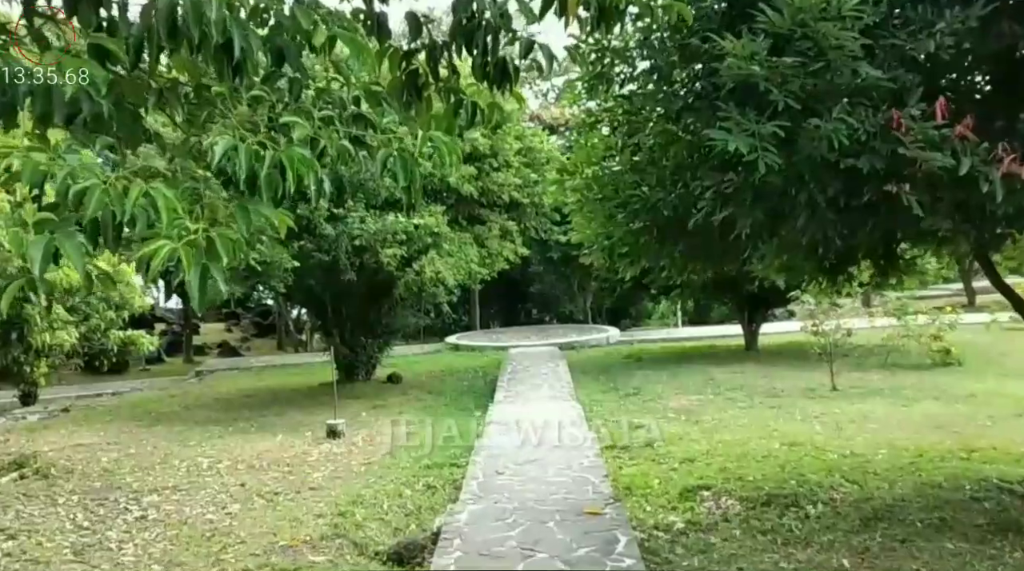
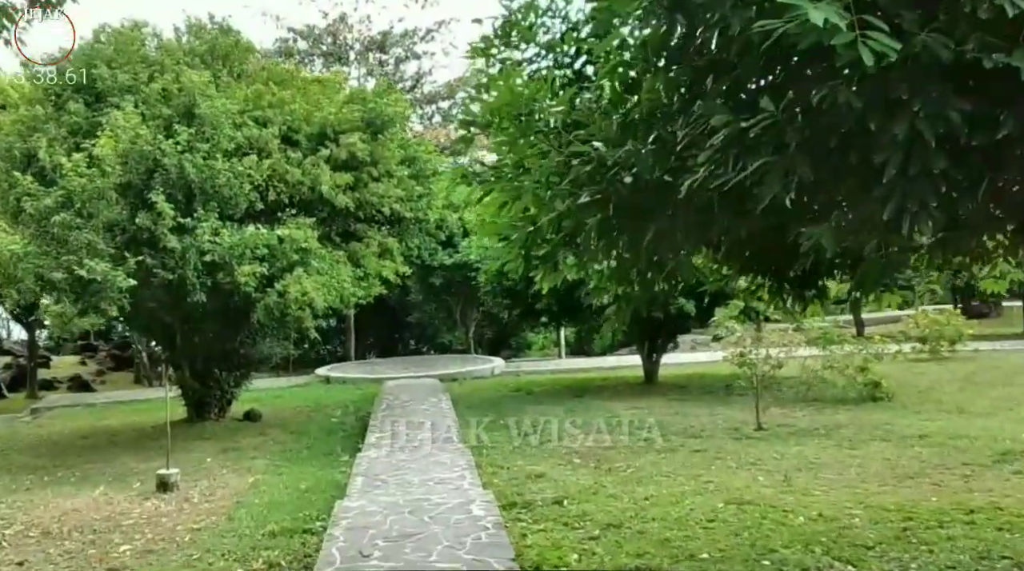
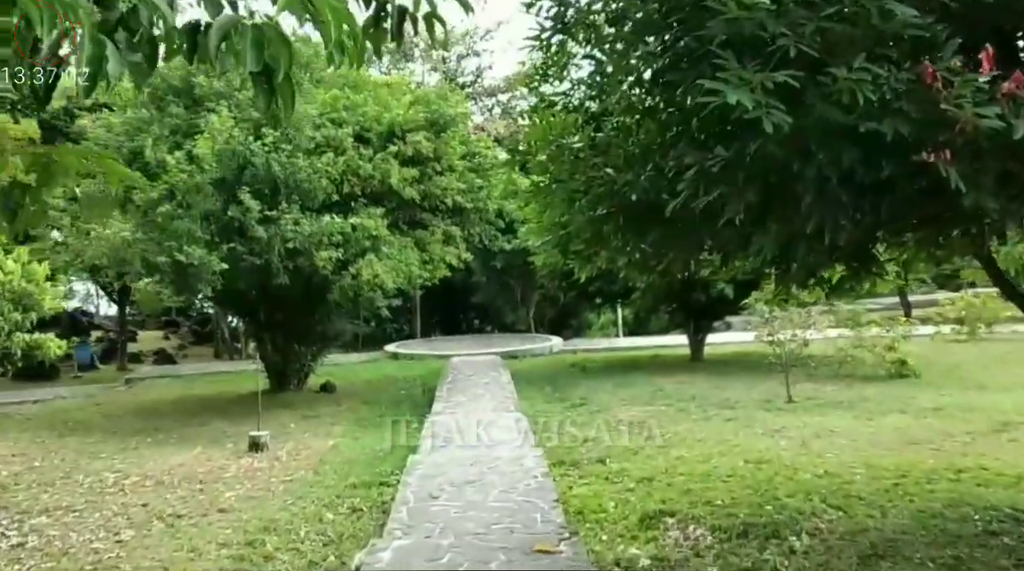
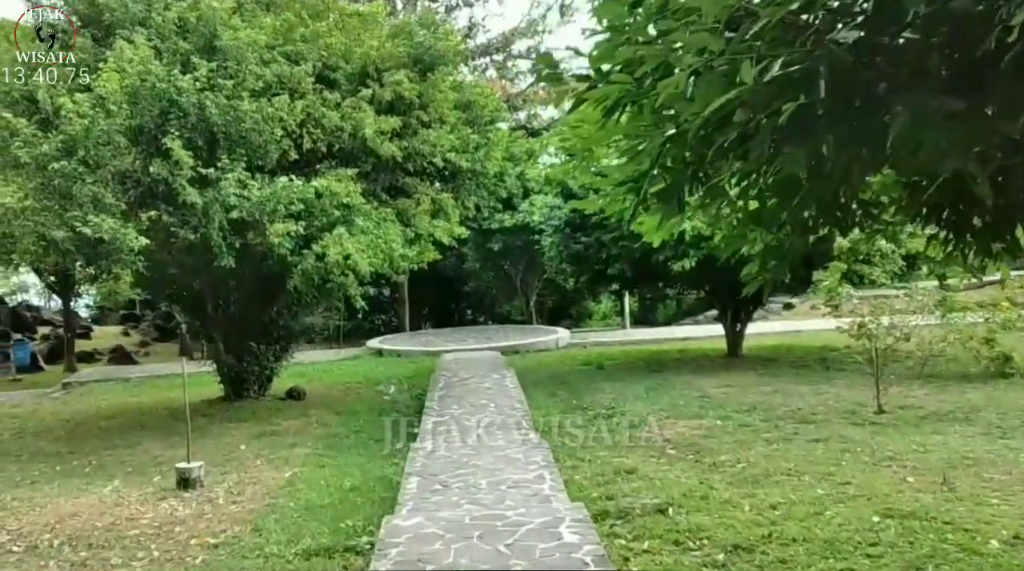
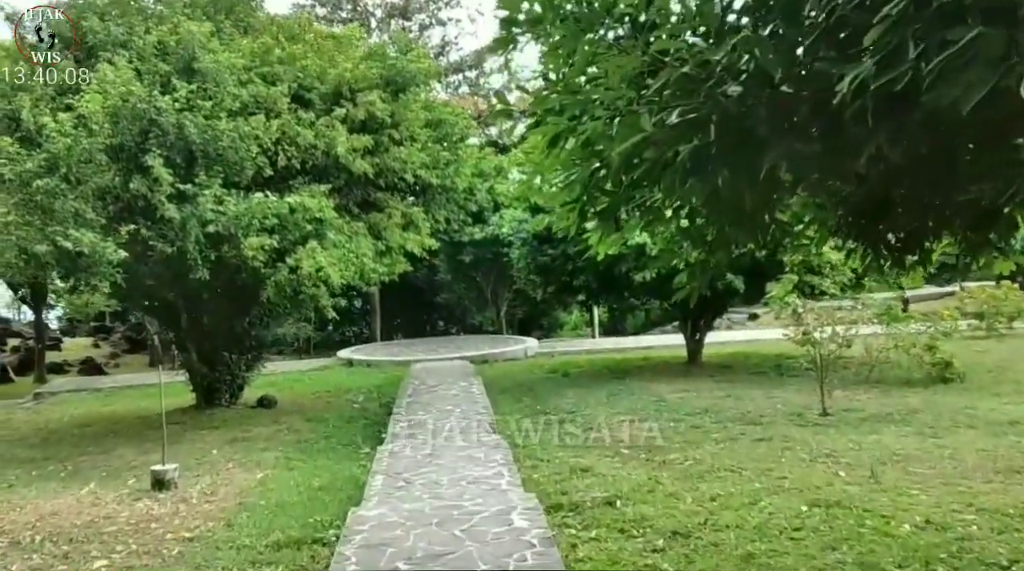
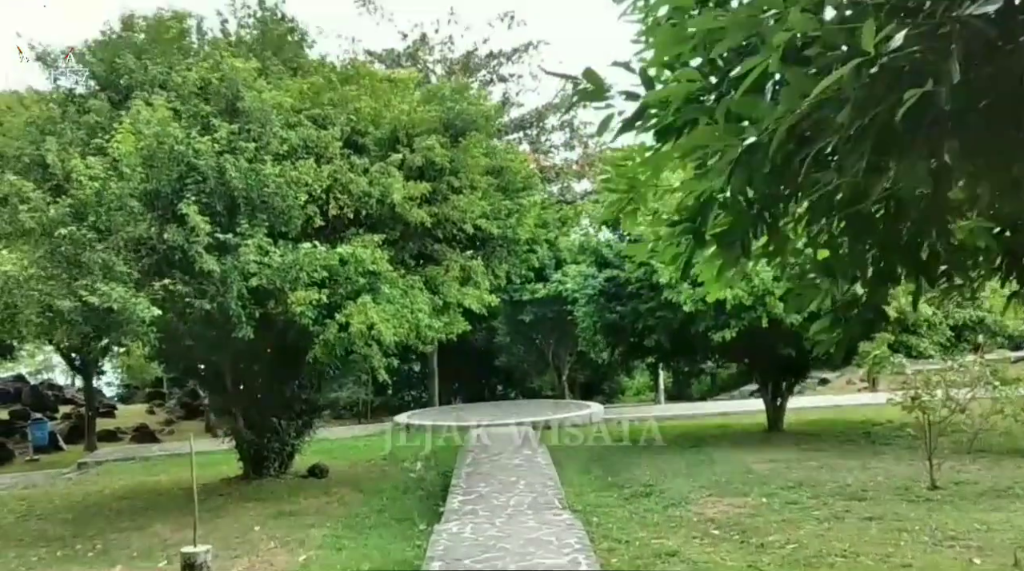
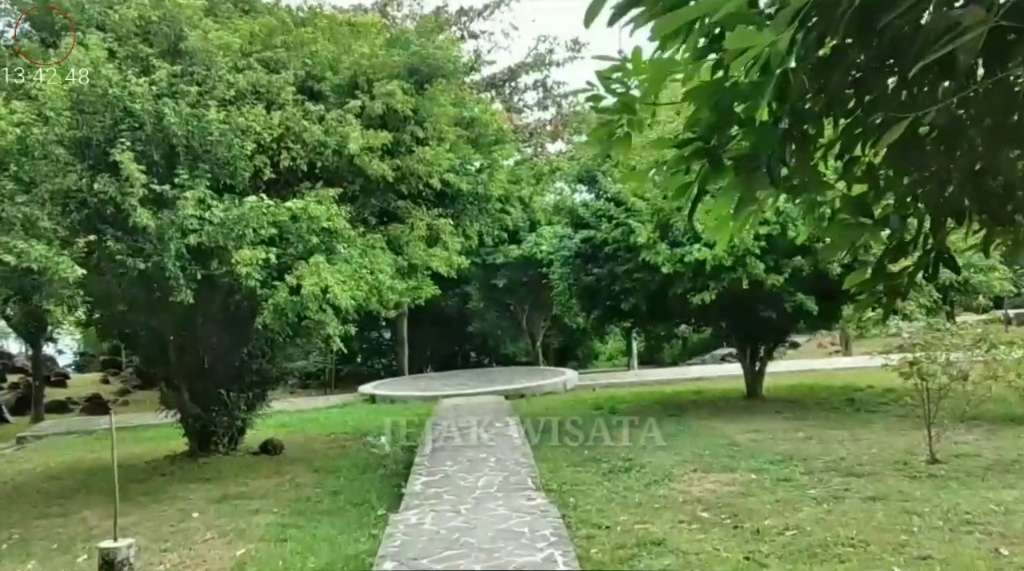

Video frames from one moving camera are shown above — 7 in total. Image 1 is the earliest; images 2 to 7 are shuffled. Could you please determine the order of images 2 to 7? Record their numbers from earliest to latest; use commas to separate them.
3, 2, 5, 4, 6, 7
